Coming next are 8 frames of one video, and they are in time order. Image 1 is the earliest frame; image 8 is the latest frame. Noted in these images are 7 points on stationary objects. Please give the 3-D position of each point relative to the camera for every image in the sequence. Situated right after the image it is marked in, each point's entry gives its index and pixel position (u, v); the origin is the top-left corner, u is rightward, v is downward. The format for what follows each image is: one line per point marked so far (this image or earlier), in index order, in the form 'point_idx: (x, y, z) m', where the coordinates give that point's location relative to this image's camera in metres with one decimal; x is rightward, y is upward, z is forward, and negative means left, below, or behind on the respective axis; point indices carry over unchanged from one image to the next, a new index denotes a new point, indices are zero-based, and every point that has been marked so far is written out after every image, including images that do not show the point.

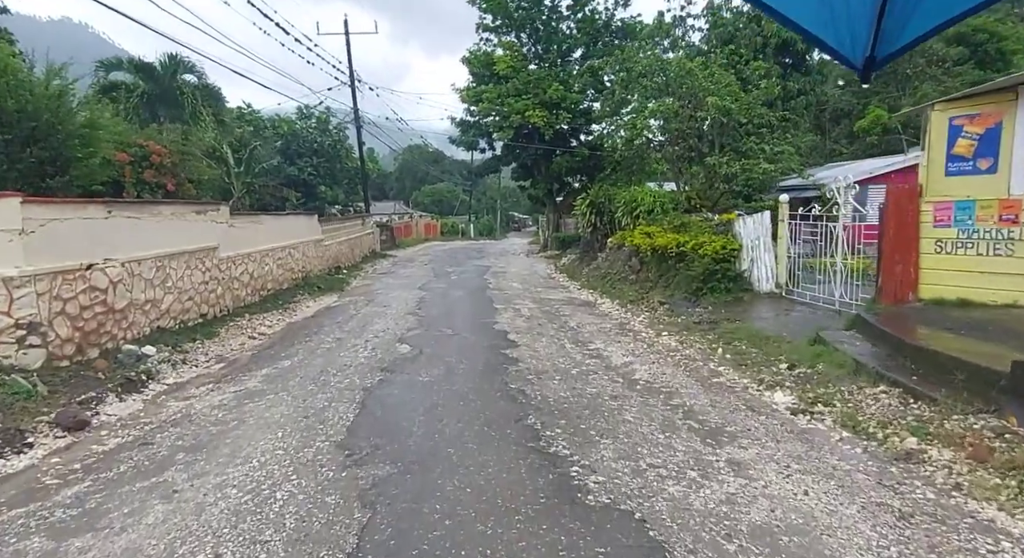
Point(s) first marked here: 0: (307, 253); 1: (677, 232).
0: (-5.0, +0.6, +13.5) m
1: (+3.3, +0.9, +11.1) m
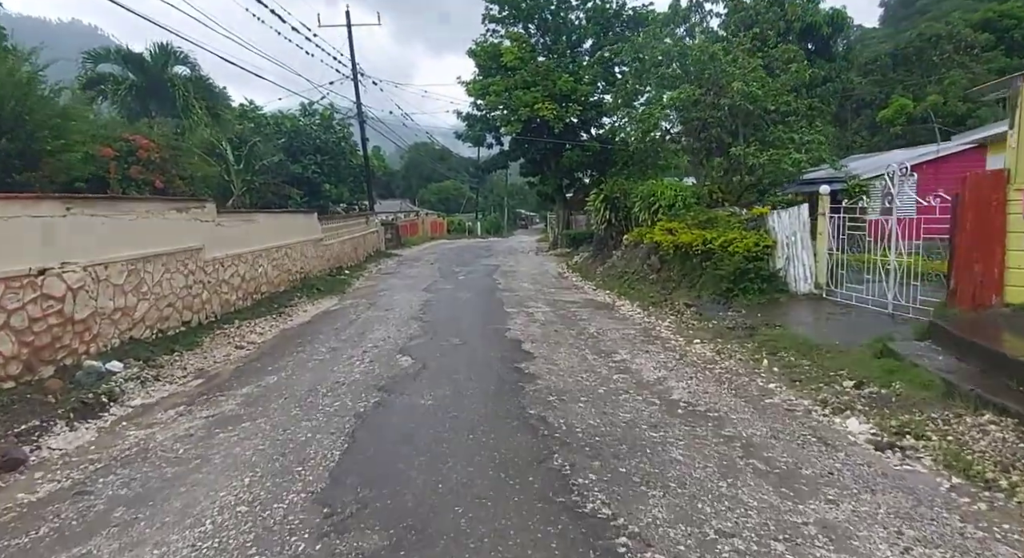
0: (-4.8, +0.6, +12.8) m
1: (+3.5, +0.9, +10.2) m
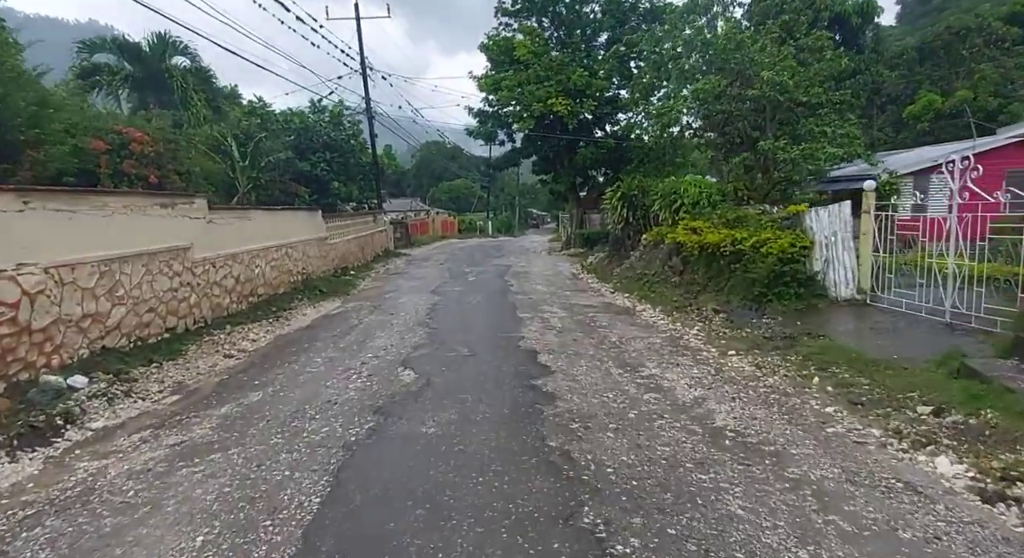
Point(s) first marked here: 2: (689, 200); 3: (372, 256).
0: (-4.5, +0.6, +12.2) m
1: (+3.7, +0.9, +9.5) m
2: (+3.8, +1.7, +12.0) m
3: (-5.0, +0.8, +19.8) m
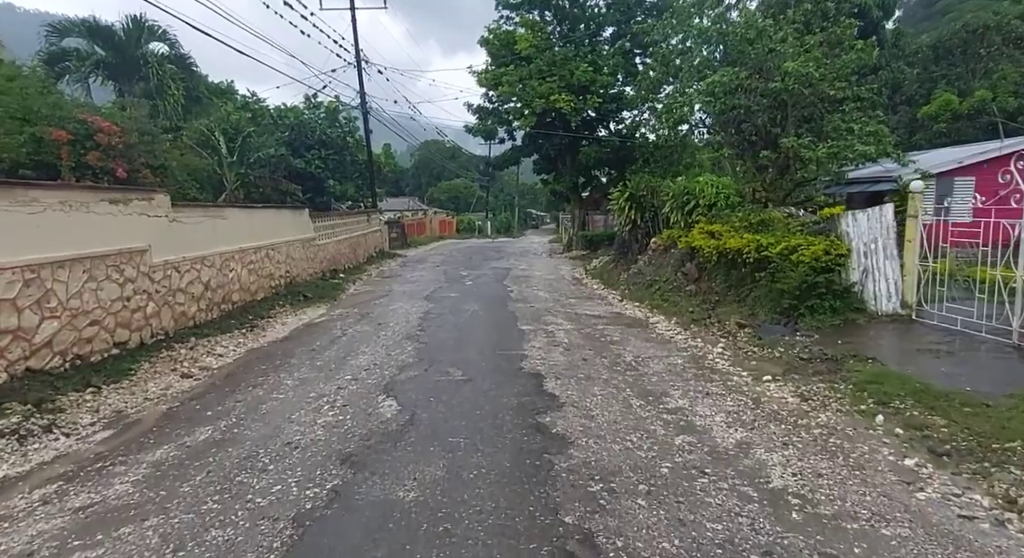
0: (-4.5, +0.5, +11.3) m
1: (+3.7, +0.7, +8.6) m
2: (+3.9, +1.5, +11.1) m
3: (-5.0, +0.7, +18.9) m
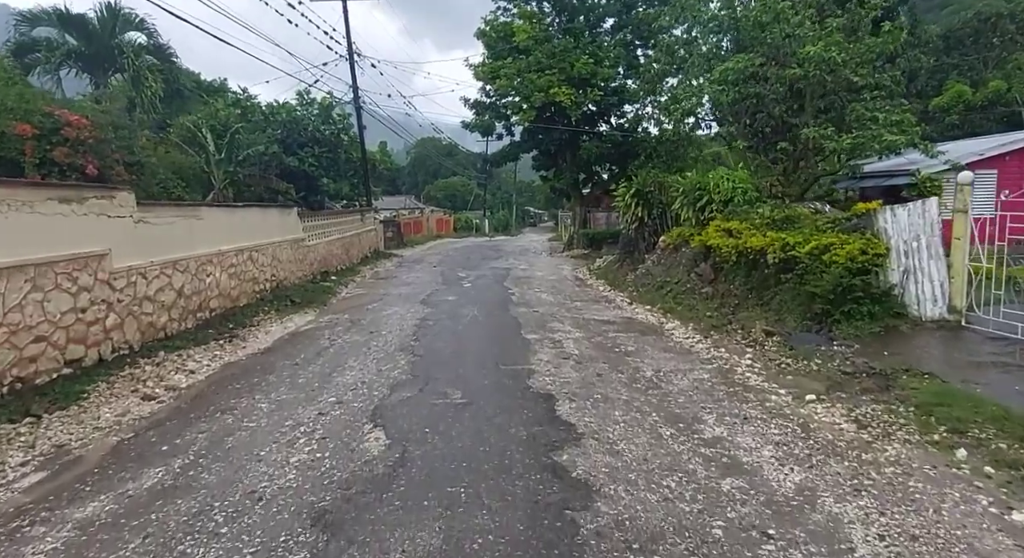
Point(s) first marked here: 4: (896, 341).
0: (-4.5, +0.4, +10.6) m
1: (+3.8, +0.7, +8.0) m
2: (+3.9, +1.5, +10.4) m
3: (-5.0, +0.7, +18.2) m
4: (+4.1, -0.7, +5.9) m
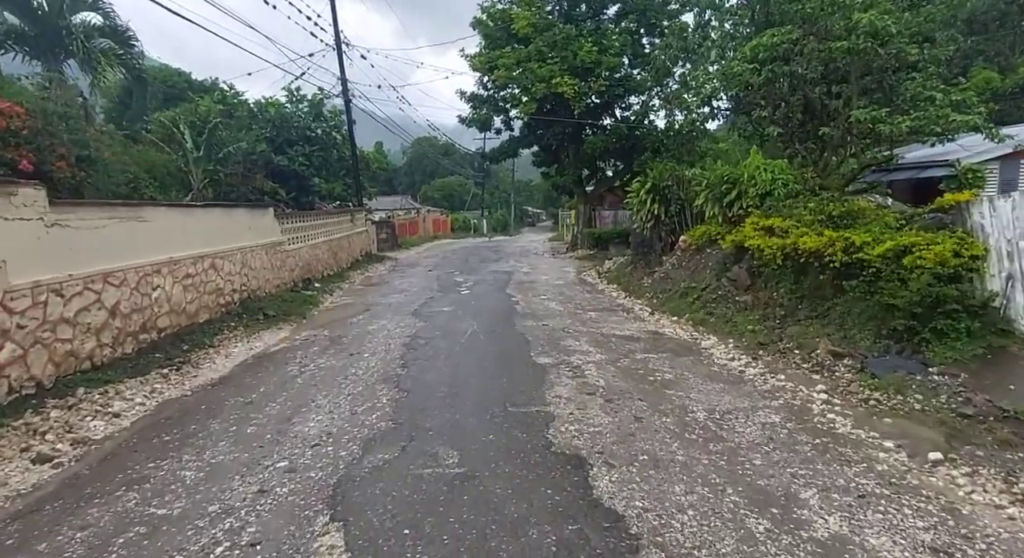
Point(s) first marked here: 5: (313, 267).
0: (-4.4, +0.3, +9.3) m
1: (+3.9, +0.6, +6.7) m
2: (+3.9, +1.5, +9.2) m
3: (-5.0, +0.5, +16.9) m
4: (+4.2, -0.7, +4.7) m
5: (-4.6, +0.3, +12.9) m
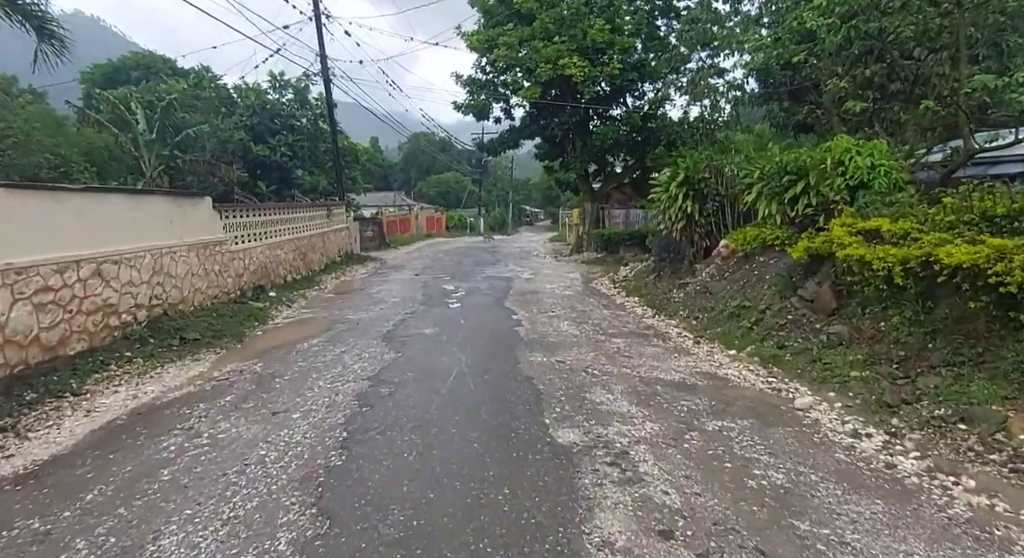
0: (-4.4, +0.1, +7.1) m
1: (+3.9, +0.4, +4.5) m
2: (+4.0, +1.2, +7.0) m
3: (-5.0, +0.4, +14.7) m
4: (+4.2, -1.0, +2.5) m
5: (-4.6, +0.2, +10.7) m
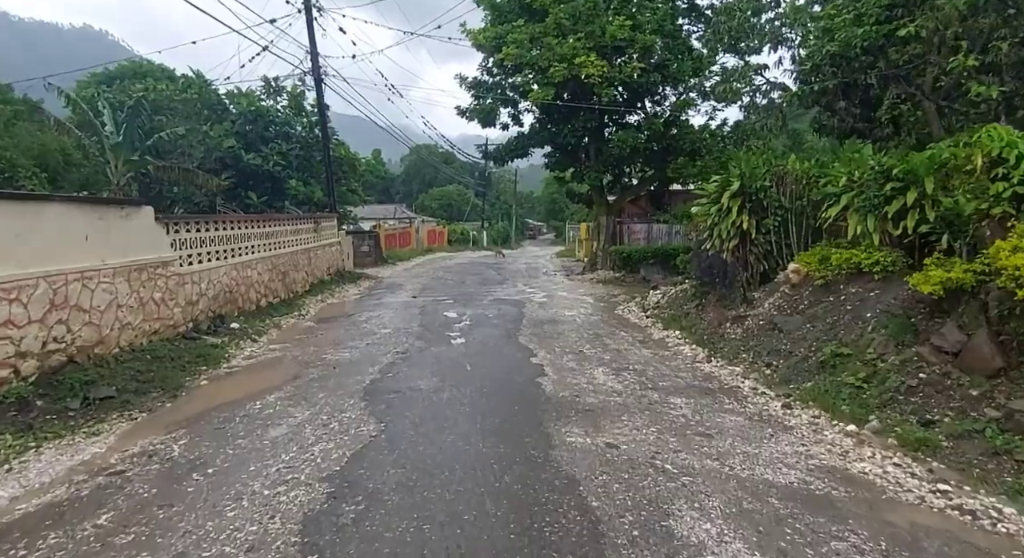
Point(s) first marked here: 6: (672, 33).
0: (-4.1, -0.2, +5.4) m
1: (+4.1, 0.0, +2.8) m
2: (+4.2, +0.8, +5.3) m
3: (-4.7, -0.1, +13.0) m
4: (+4.4, -1.3, +0.7) m
5: (-4.4, -0.3, +8.9) m
6: (+4.9, +7.6, +16.8) m
